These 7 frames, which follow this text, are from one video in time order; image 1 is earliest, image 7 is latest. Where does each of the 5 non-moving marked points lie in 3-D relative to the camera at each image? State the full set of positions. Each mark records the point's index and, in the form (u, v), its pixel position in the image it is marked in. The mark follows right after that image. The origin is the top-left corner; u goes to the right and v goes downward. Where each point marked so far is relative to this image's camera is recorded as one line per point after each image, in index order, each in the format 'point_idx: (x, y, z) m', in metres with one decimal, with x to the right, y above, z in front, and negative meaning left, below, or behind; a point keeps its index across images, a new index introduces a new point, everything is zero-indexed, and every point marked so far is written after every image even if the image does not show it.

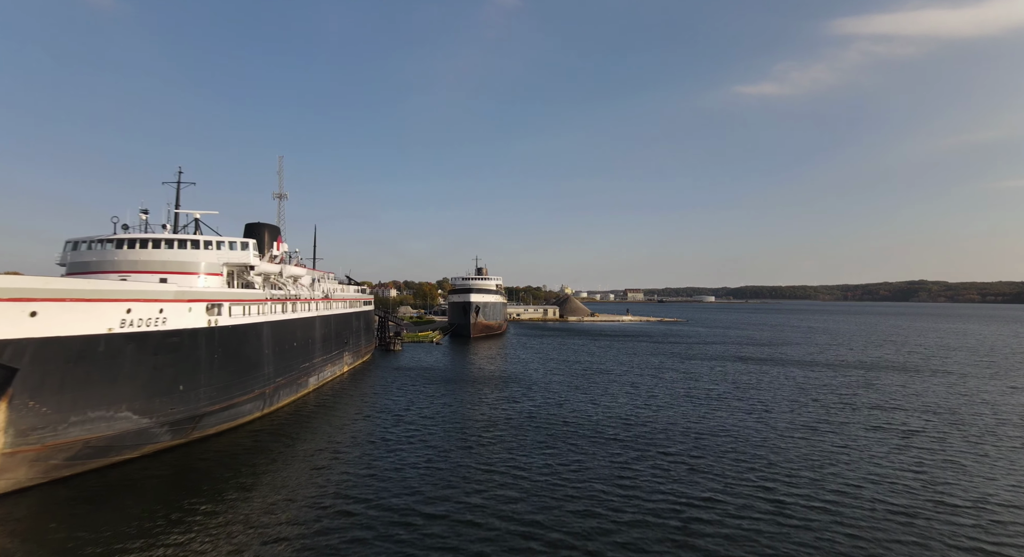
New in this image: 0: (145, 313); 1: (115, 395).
0: (-13.8, -1.3, +19.4) m
1: (-14.1, -4.1, +18.3) m
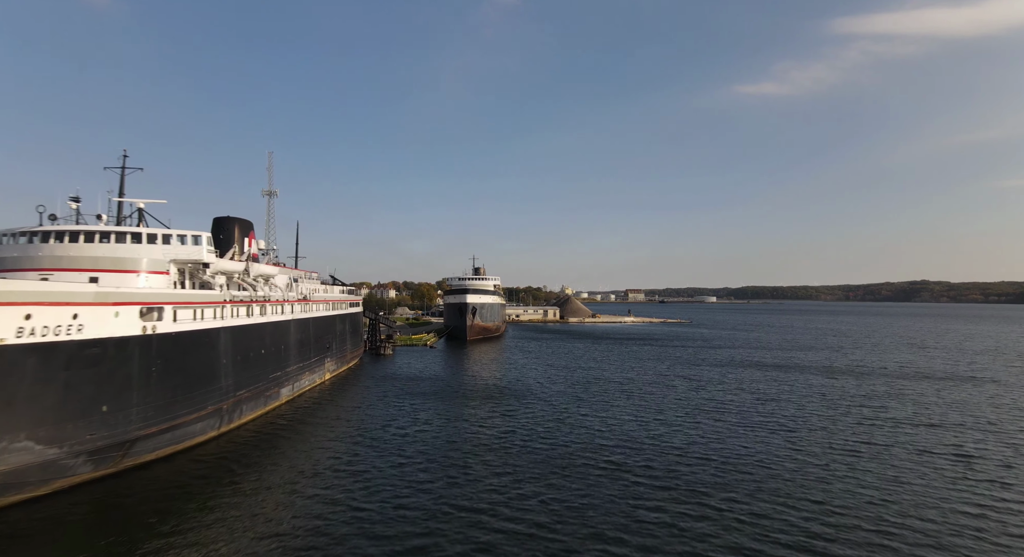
0: (-14.1, -1.3, +15.9) m
1: (-14.4, -4.1, +14.8) m
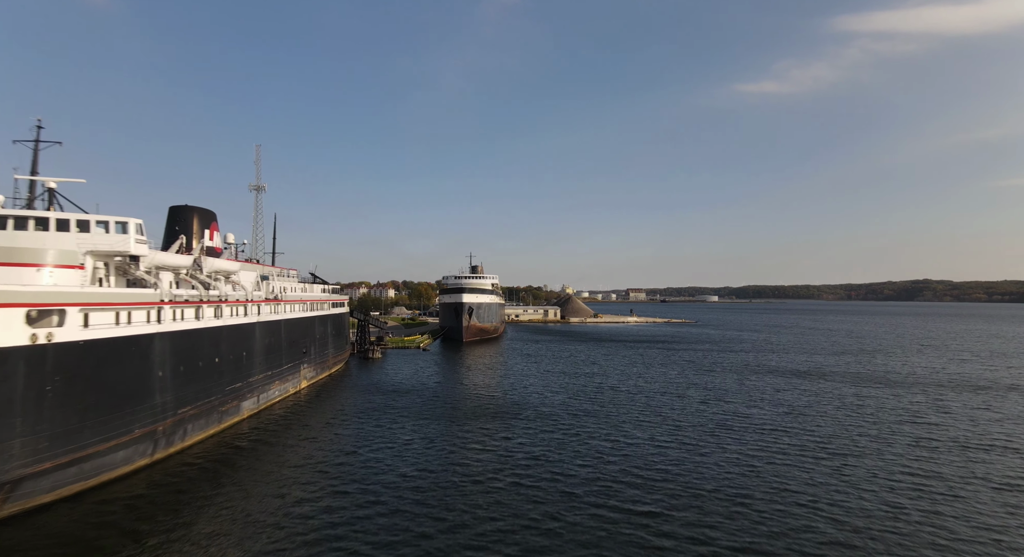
0: (-14.4, -1.1, +11.8) m
1: (-14.7, -3.9, +10.8) m
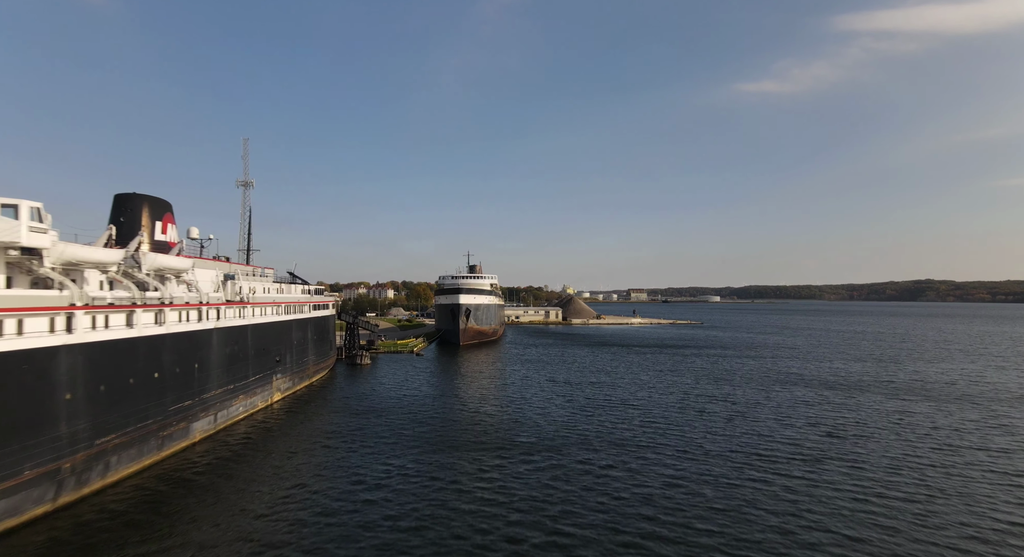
0: (-14.5, -1.1, +7.7) m
1: (-14.8, -3.9, +6.7) m
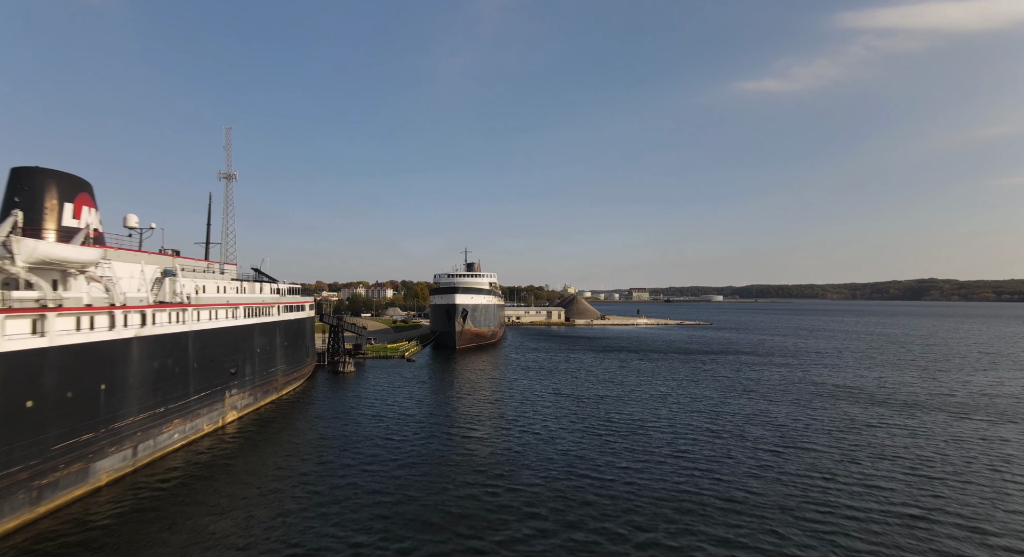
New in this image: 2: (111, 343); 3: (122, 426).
0: (-14.5, -0.9, +2.3) m
1: (-14.8, -3.8, +1.3) m
2: (-14.5, -2.3, +18.6) m
3: (-14.4, -5.4, +18.9) m
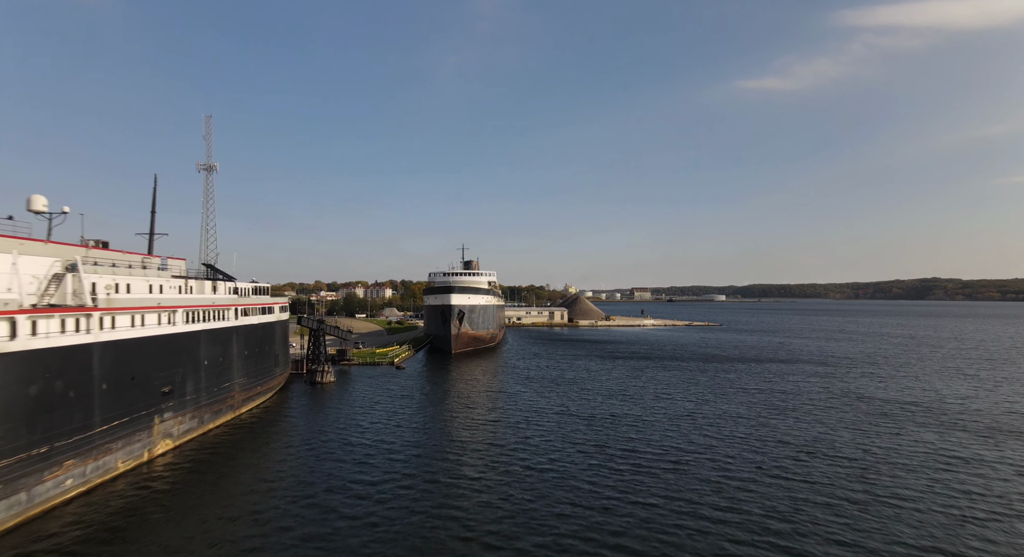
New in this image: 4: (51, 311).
0: (-14.5, -0.8, -3.1) m
1: (-14.8, -3.6, -4.1) m
2: (-14.4, -2.2, +13.1) m
3: (-14.3, -5.3, +13.4) m
4: (-15.2, -1.0, +17.1) m
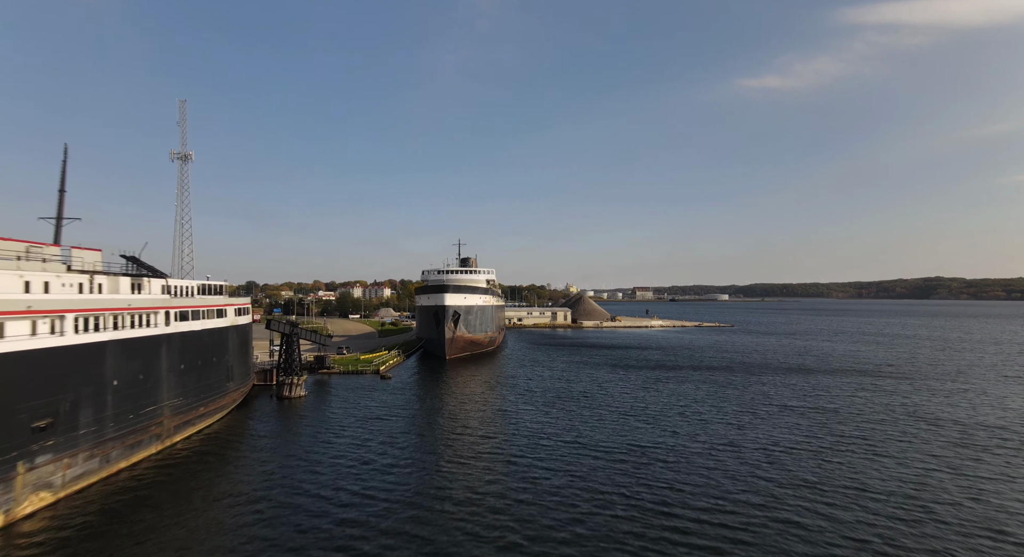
0: (-14.5, -0.6, -9.1) m
1: (-14.8, -3.5, -10.1) m
2: (-14.4, -2.0, +7.2) m
3: (-14.3, -5.1, +7.5) m
4: (-15.2, -0.8, +11.1) m
